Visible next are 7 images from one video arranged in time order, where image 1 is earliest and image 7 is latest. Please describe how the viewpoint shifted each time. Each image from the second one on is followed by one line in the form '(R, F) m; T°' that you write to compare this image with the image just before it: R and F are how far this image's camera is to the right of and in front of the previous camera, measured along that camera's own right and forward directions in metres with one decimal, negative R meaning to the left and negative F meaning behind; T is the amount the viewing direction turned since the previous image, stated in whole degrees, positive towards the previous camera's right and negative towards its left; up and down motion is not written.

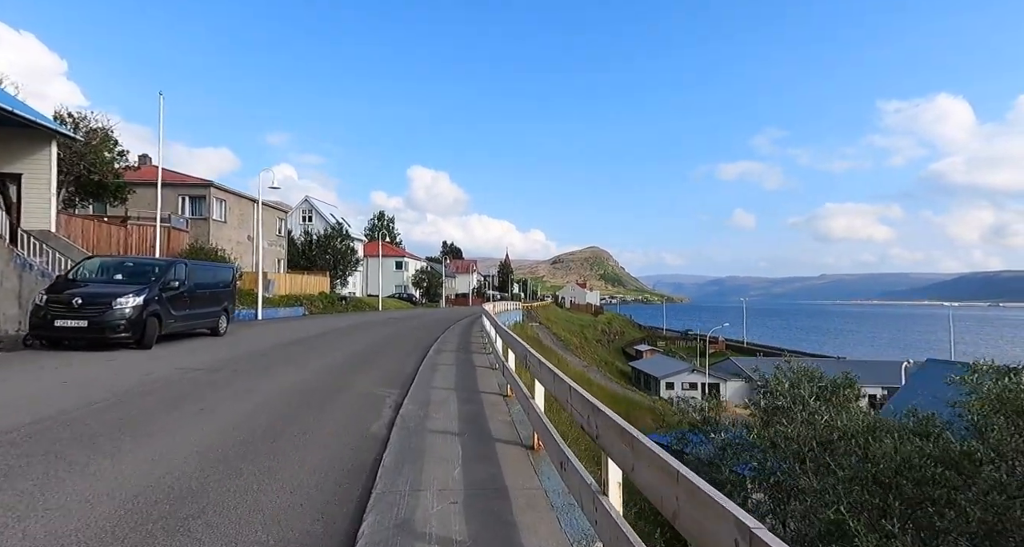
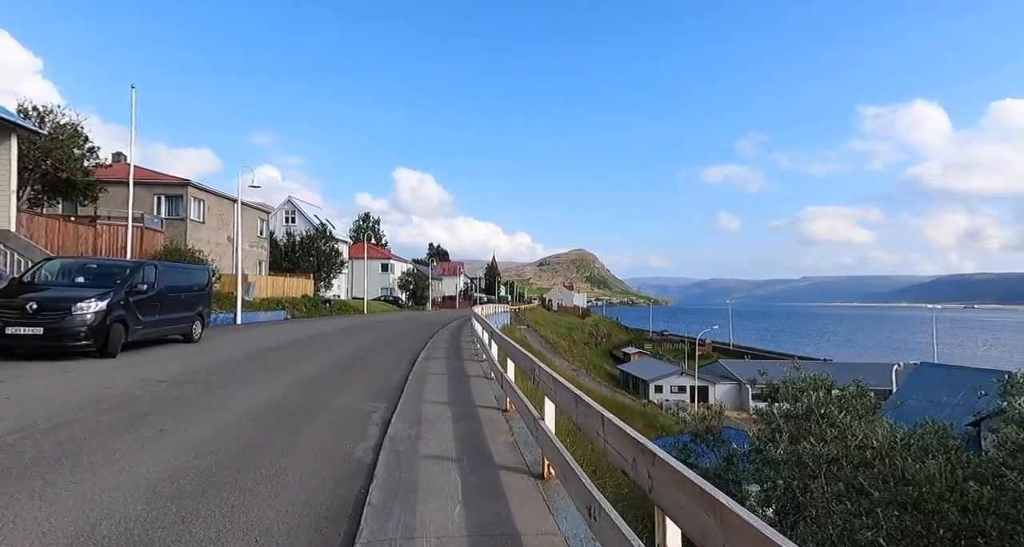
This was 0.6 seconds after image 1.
(-0.2, +0.7) m; +1°
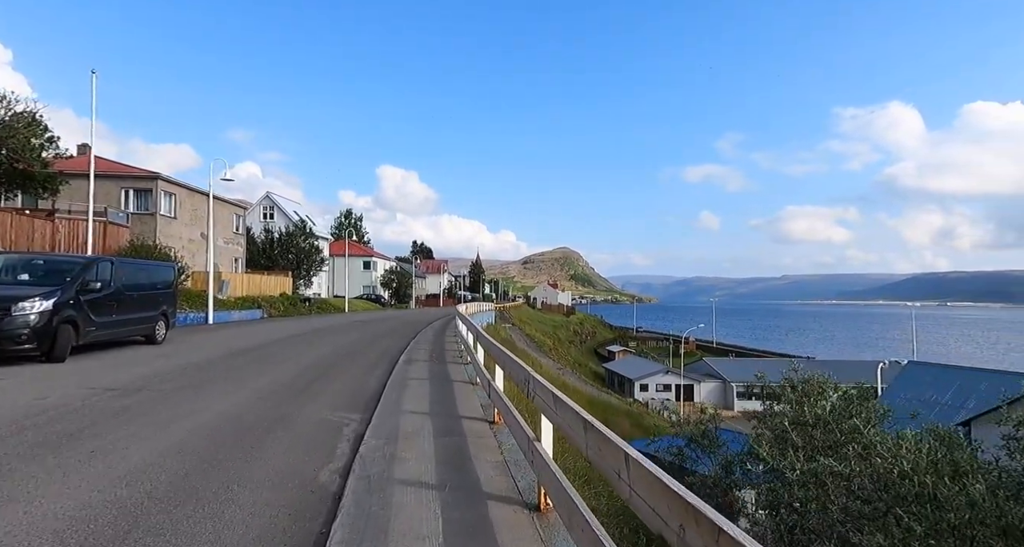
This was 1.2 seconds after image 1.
(0.0, +0.8) m; +2°
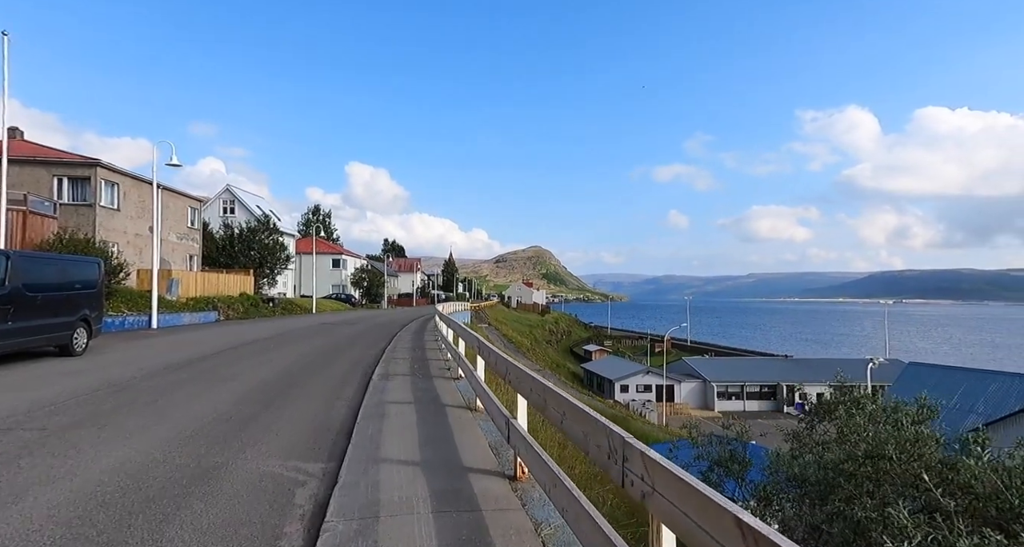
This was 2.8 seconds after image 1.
(-0.5, +2.0) m; +3°
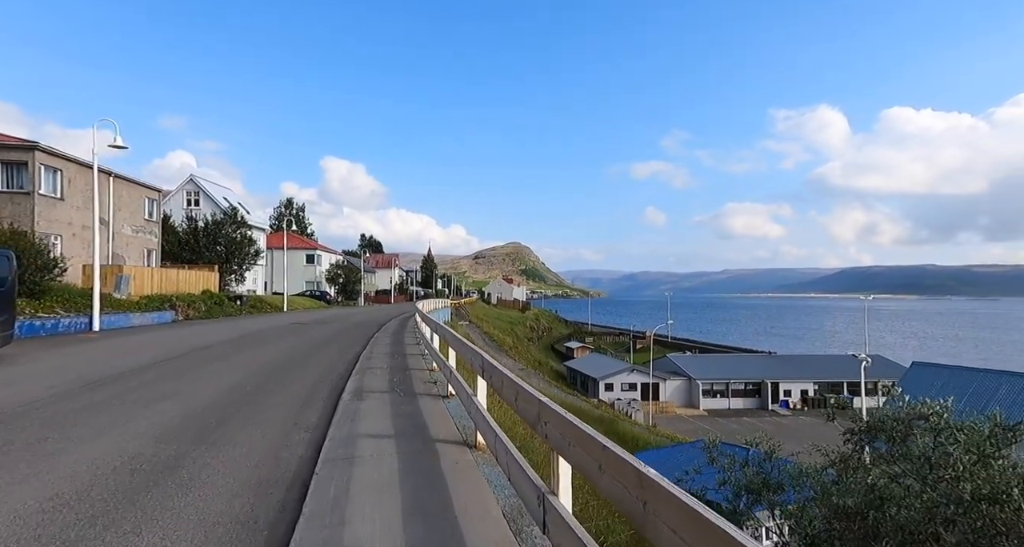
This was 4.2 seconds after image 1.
(-0.3, +1.7) m; +2°
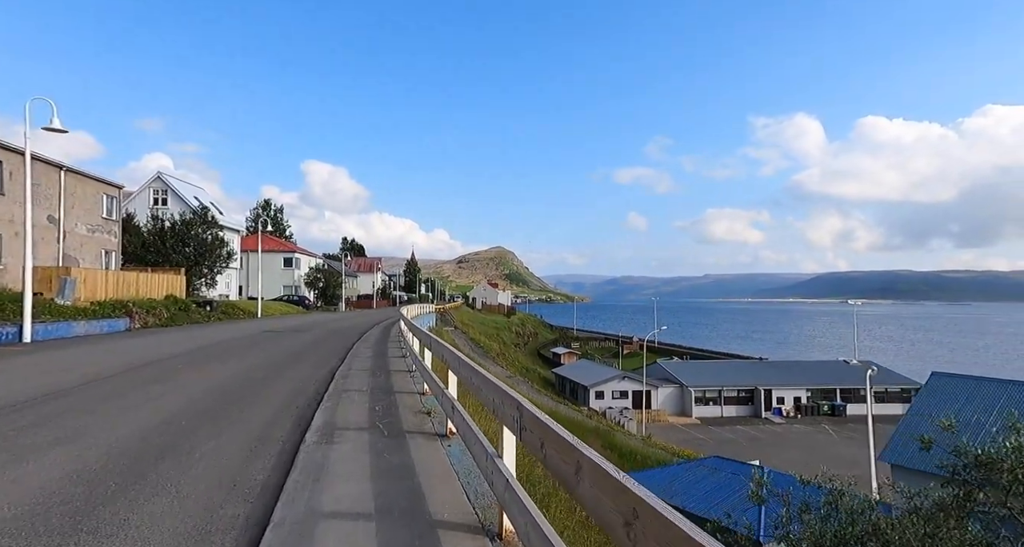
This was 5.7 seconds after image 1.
(-0.4, +1.9) m; +2°
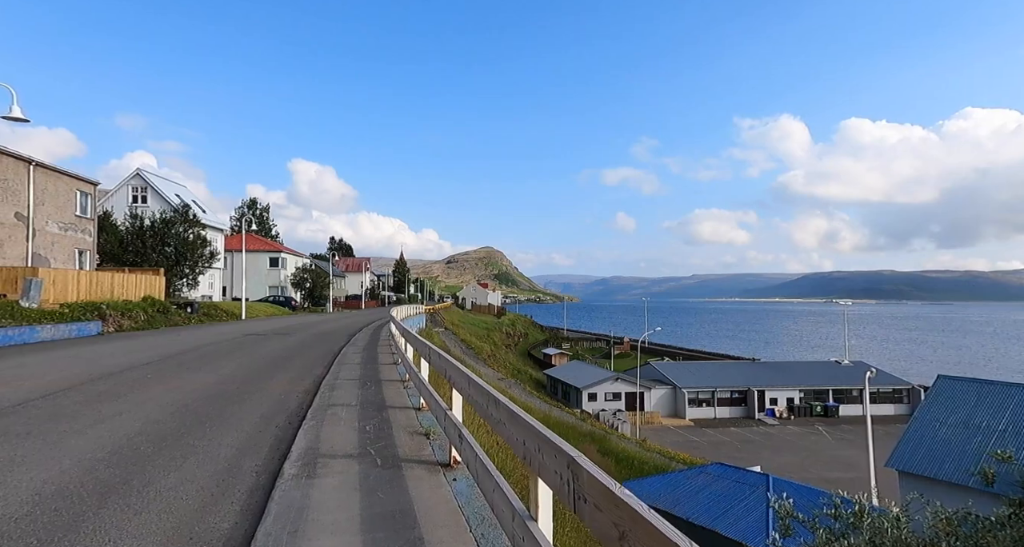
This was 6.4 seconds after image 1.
(-0.2, +0.9) m; +1°
